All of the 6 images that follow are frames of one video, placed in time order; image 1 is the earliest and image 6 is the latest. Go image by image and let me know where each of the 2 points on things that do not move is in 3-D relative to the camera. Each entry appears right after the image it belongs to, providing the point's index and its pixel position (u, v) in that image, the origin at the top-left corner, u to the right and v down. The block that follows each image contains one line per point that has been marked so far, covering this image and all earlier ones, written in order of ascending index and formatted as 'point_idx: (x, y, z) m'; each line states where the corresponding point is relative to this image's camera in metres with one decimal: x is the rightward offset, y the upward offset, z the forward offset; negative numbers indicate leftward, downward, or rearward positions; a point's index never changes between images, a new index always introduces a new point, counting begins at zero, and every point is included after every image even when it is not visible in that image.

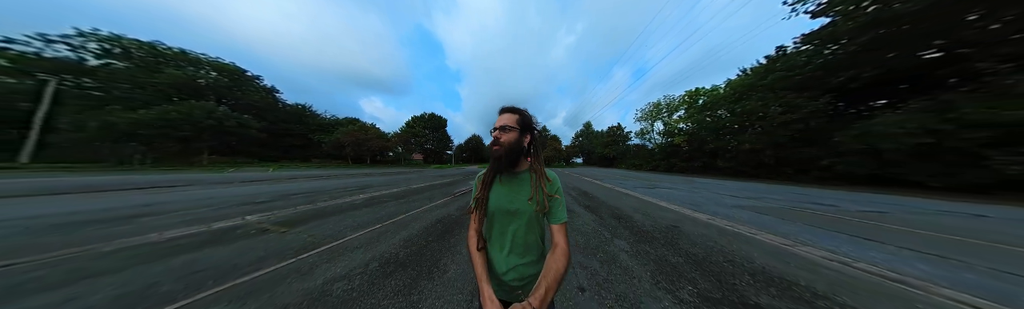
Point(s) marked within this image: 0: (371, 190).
0: (-12.2, -3.1, +11.8) m
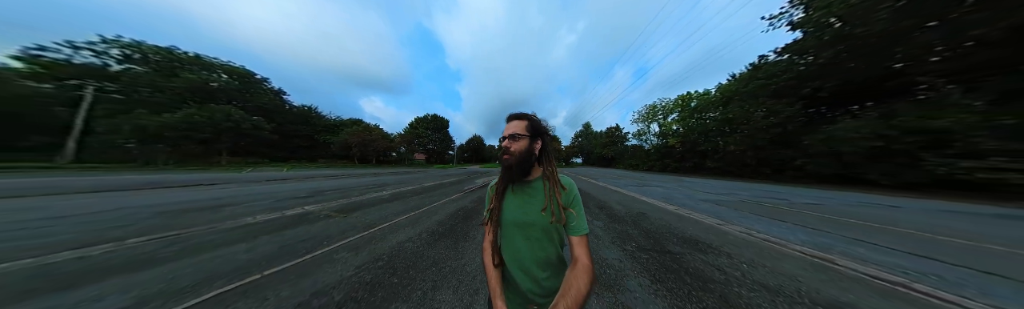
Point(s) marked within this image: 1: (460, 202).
0: (-12.0, -3.3, +13.4) m
1: (-3.5, -3.1, +9.2) m
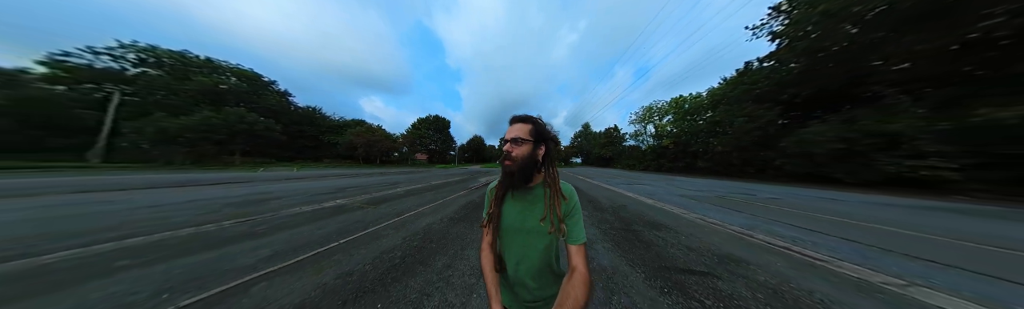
0: (-11.8, -3.3, +14.7) m
1: (-3.4, -3.2, +10.5) m
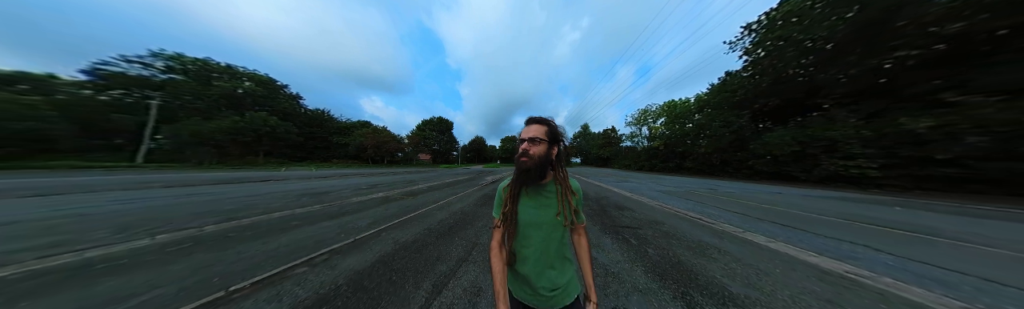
0: (-11.3, -3.5, +17.1) m
1: (-2.9, -3.4, +12.9) m
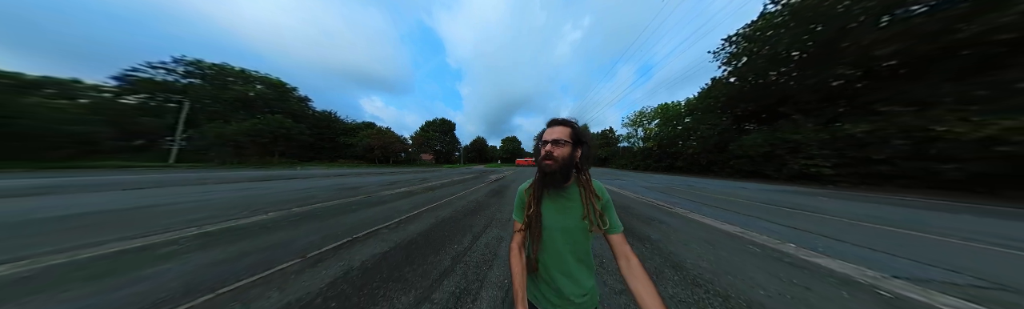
0: (-11.0, -3.6, +19.0) m
1: (-2.5, -3.5, +14.7) m
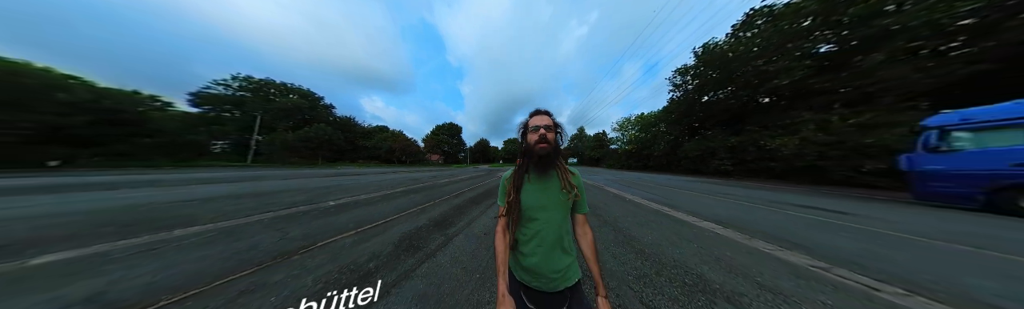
0: (-10.2, -4.0, +25.7) m
1: (-1.8, -3.9, +21.4) m
